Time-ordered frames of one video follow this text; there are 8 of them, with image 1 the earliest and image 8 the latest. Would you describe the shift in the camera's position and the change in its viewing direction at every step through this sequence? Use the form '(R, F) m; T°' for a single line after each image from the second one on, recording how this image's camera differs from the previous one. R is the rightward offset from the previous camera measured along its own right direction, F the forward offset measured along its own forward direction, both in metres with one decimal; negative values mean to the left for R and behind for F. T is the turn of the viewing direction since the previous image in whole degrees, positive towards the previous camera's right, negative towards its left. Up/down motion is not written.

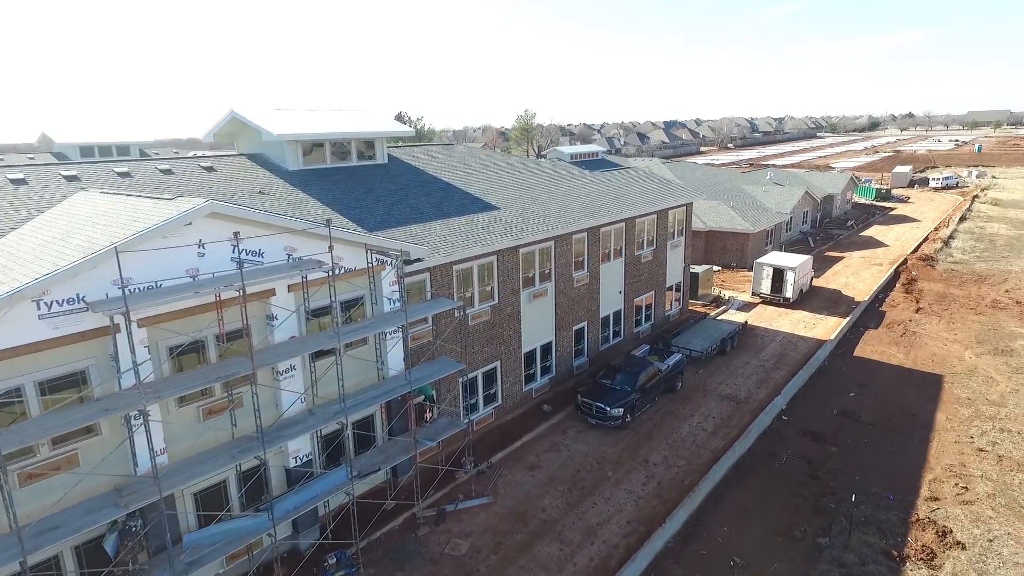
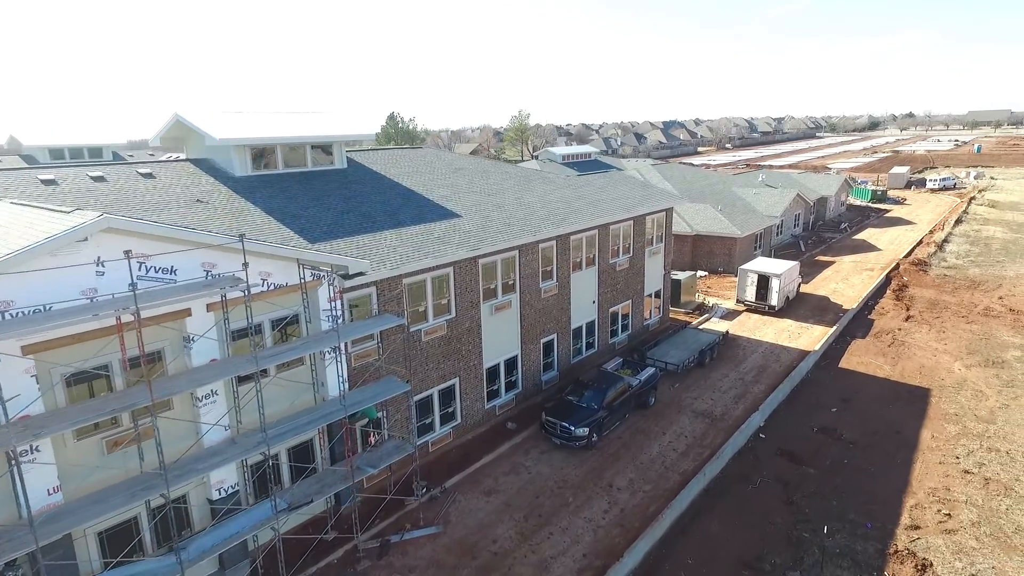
(+1.1, +1.0) m; 0°
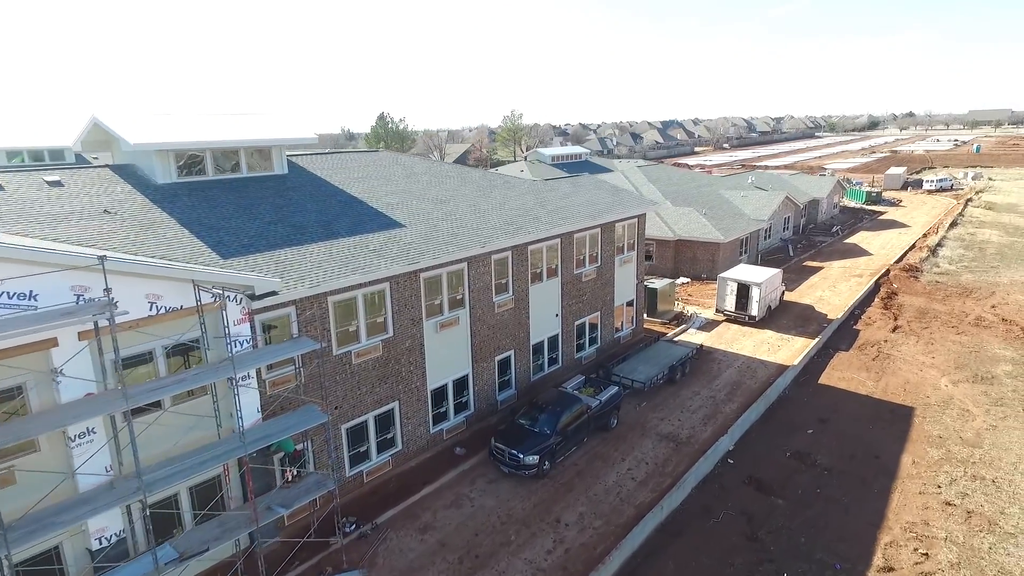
(+1.4, +1.3) m; 0°
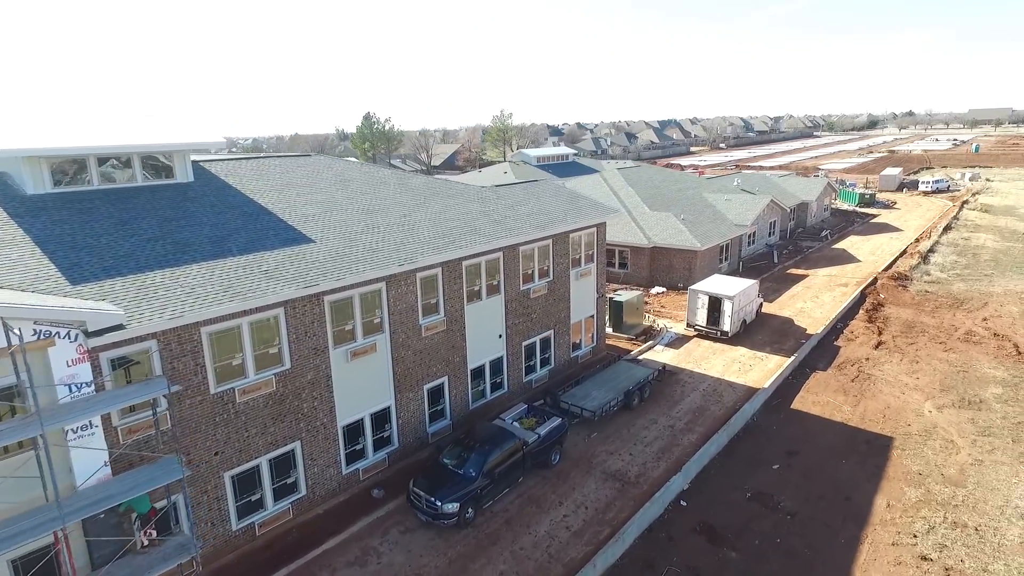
(+1.8, +1.9) m; 0°
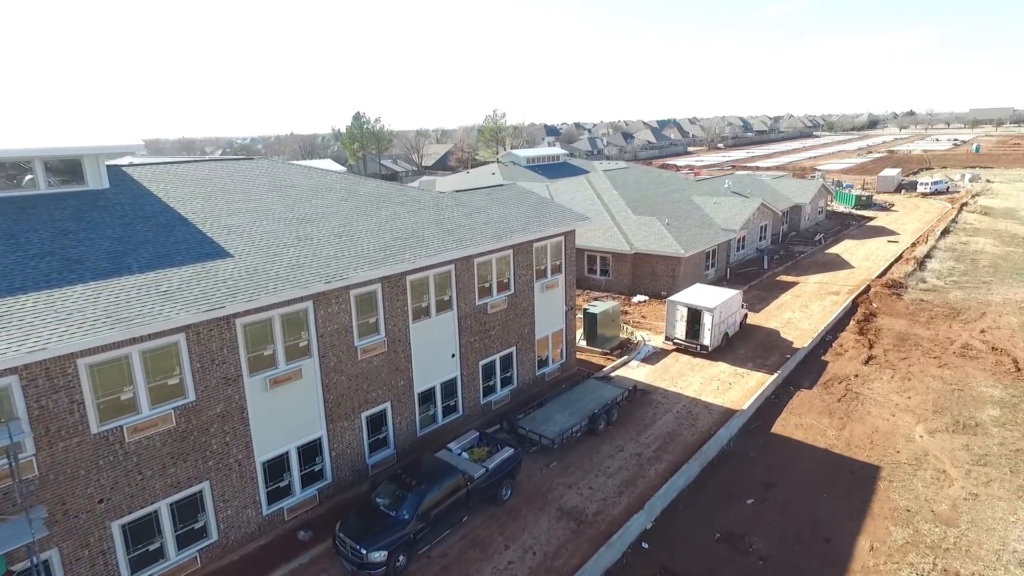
(+1.3, +1.6) m; 0°
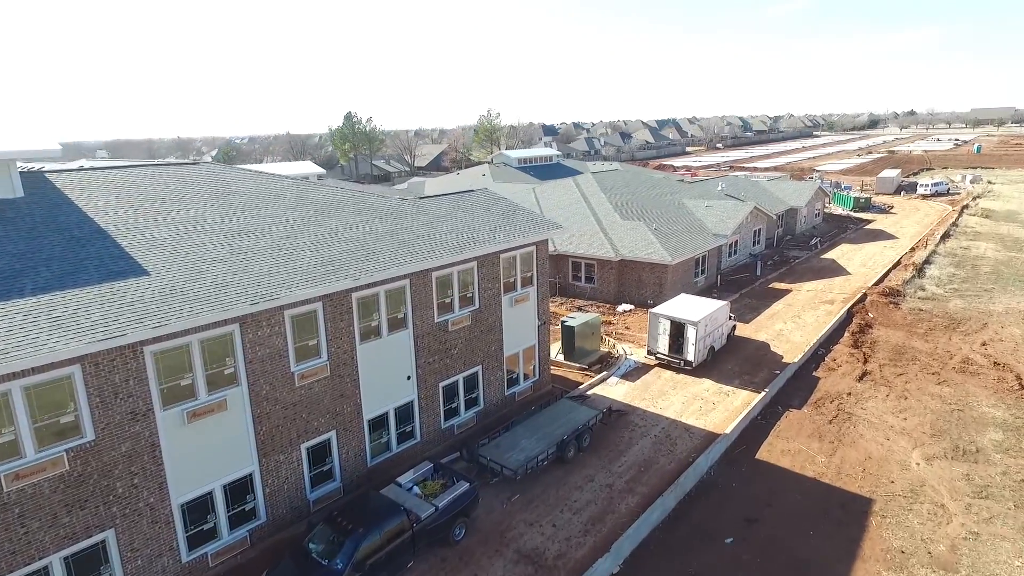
(+1.0, +1.4) m; 0°
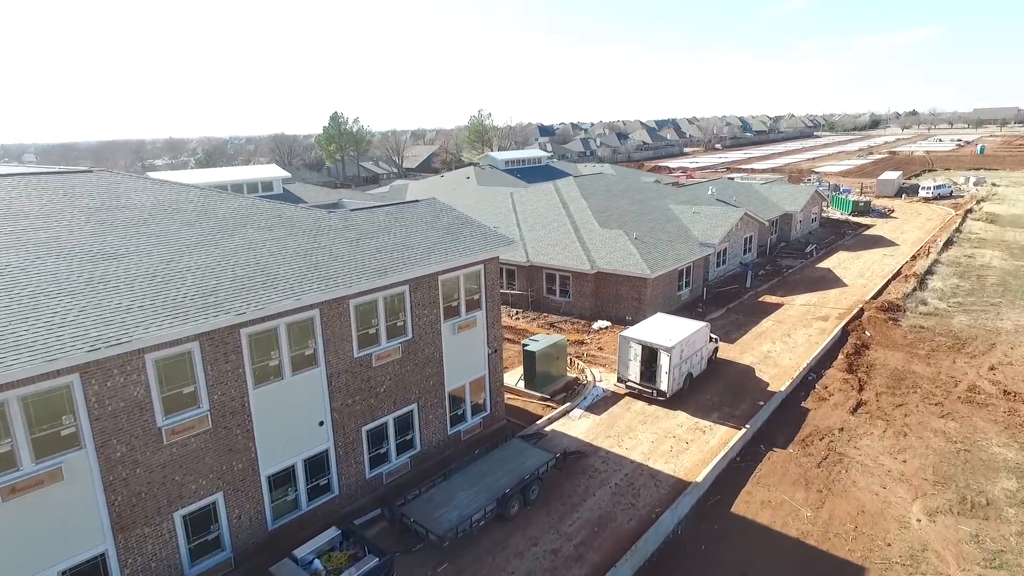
(+1.5, +2.4) m; 0°
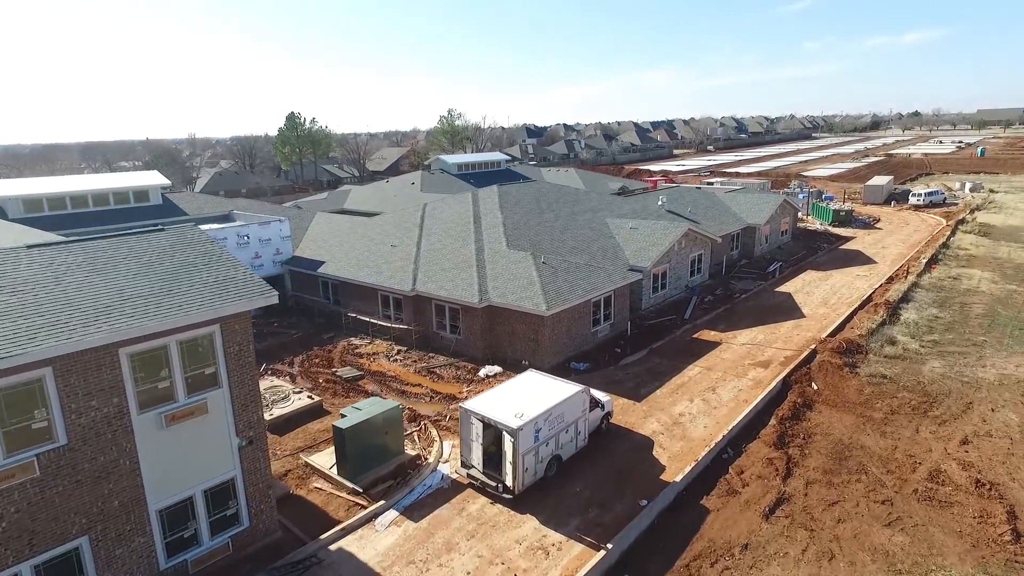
(+4.8, +5.3) m; 0°
